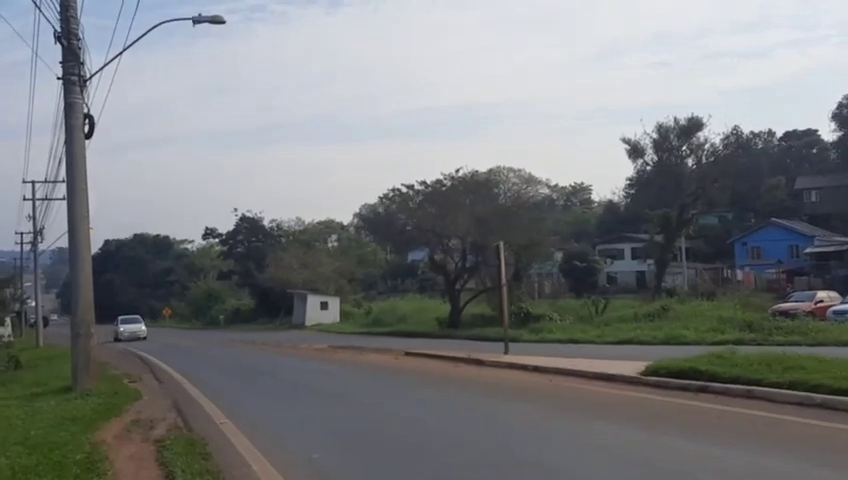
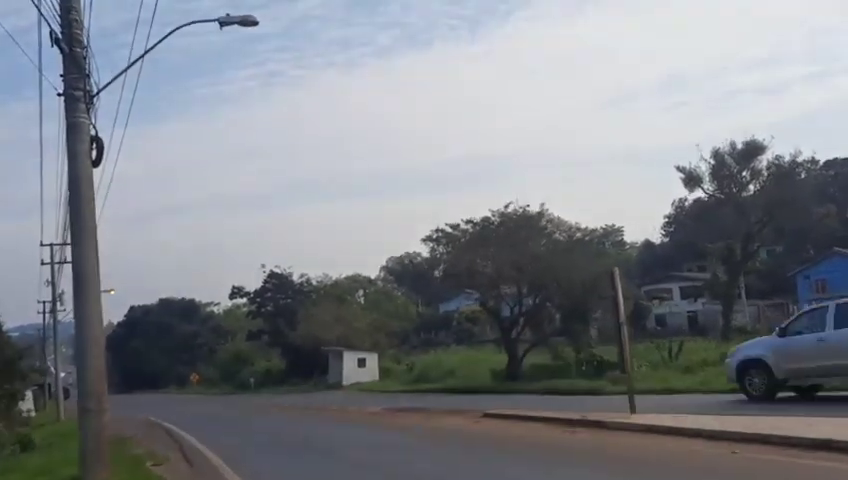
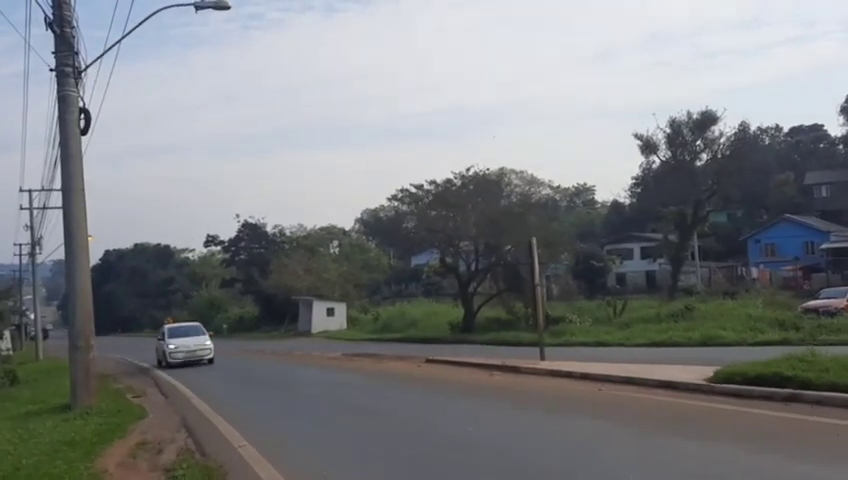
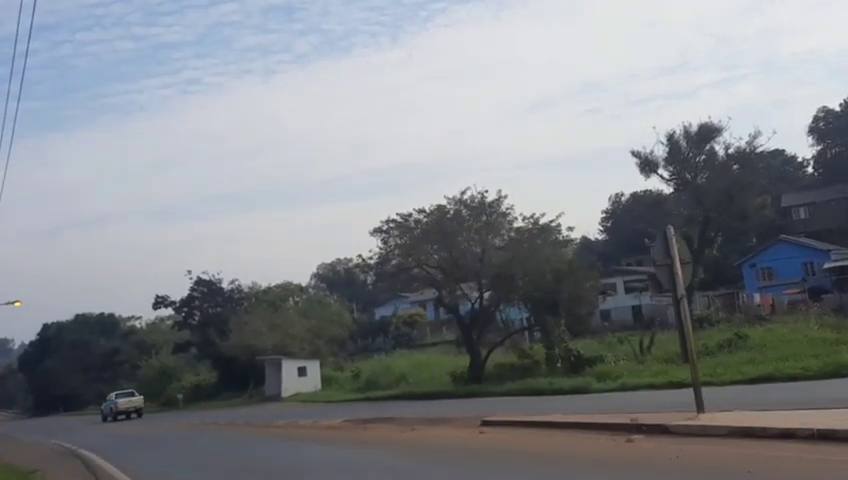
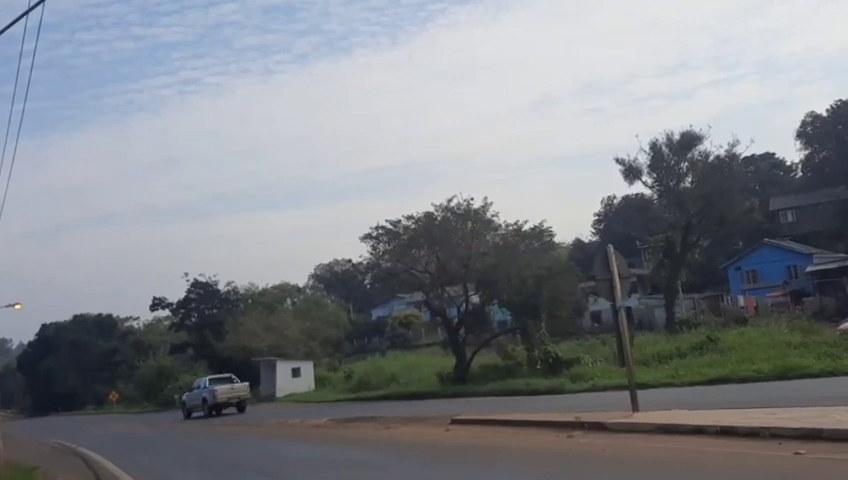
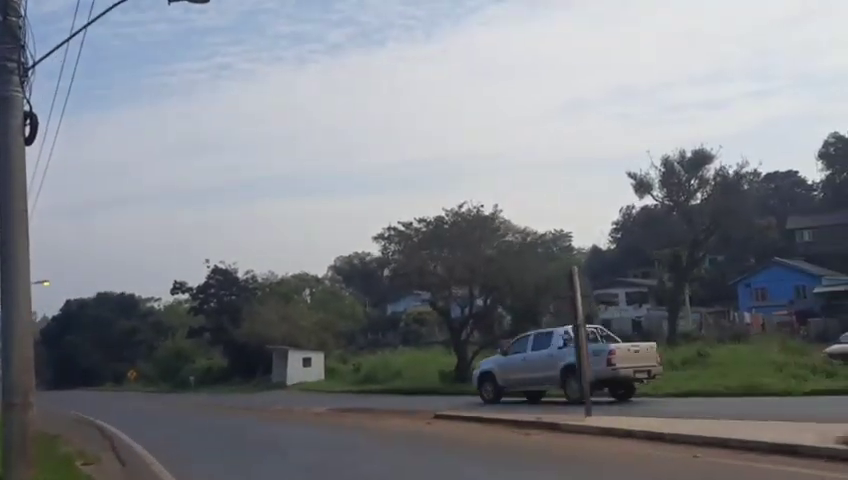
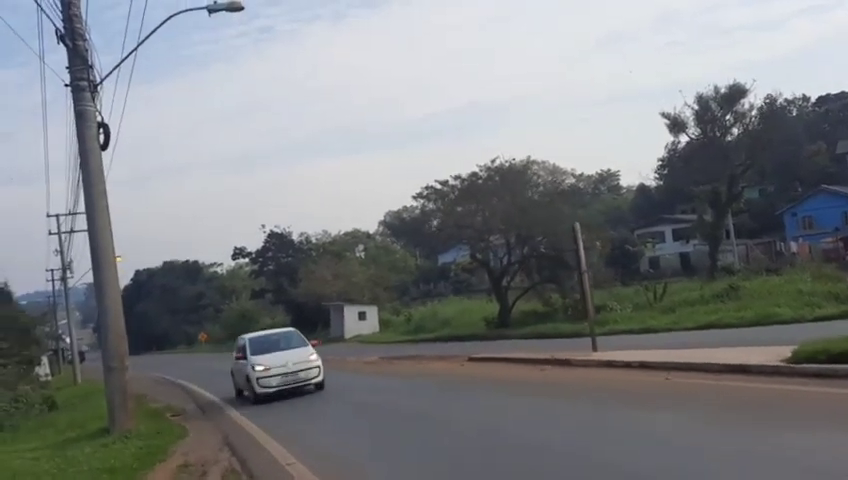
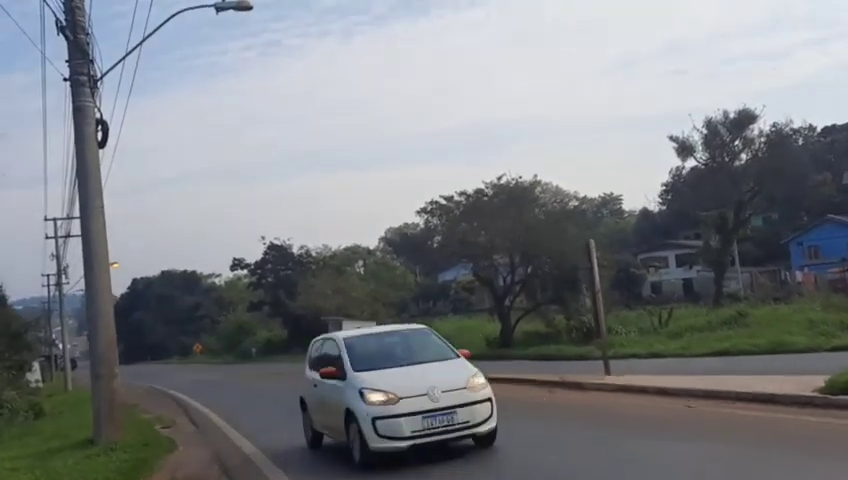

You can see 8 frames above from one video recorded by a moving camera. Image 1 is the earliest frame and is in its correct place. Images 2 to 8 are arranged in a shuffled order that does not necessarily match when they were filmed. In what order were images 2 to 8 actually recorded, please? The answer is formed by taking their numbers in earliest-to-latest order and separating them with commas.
3, 7, 8, 2, 6, 5, 4
